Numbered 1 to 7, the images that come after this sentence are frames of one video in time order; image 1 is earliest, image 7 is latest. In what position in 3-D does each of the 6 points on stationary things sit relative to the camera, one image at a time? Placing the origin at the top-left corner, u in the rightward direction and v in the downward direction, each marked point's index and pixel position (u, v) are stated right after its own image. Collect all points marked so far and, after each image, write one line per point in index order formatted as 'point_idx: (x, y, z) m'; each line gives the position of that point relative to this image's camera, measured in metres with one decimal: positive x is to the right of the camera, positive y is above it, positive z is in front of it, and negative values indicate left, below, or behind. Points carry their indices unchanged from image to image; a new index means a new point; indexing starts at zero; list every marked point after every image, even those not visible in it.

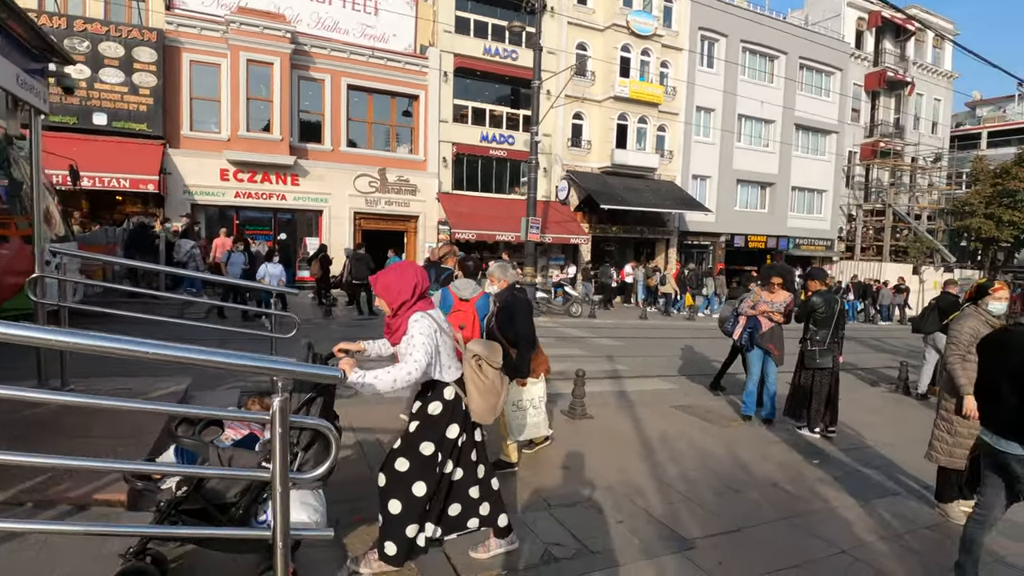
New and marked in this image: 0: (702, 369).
0: (+3.3, -1.4, +9.9) m
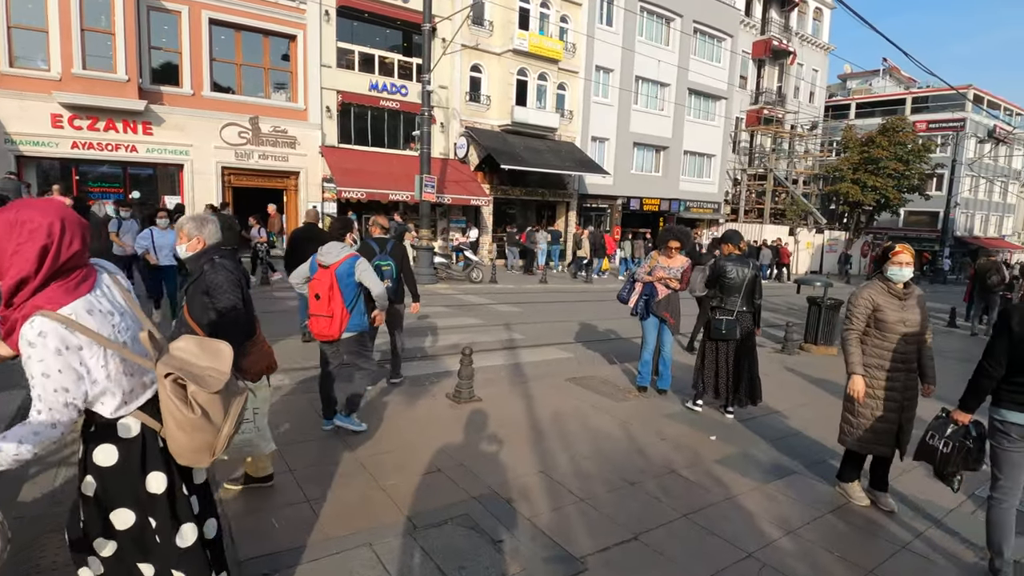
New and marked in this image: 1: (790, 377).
0: (+1.5, -0.8, +9.5) m
1: (+3.8, -1.2, +7.8) m
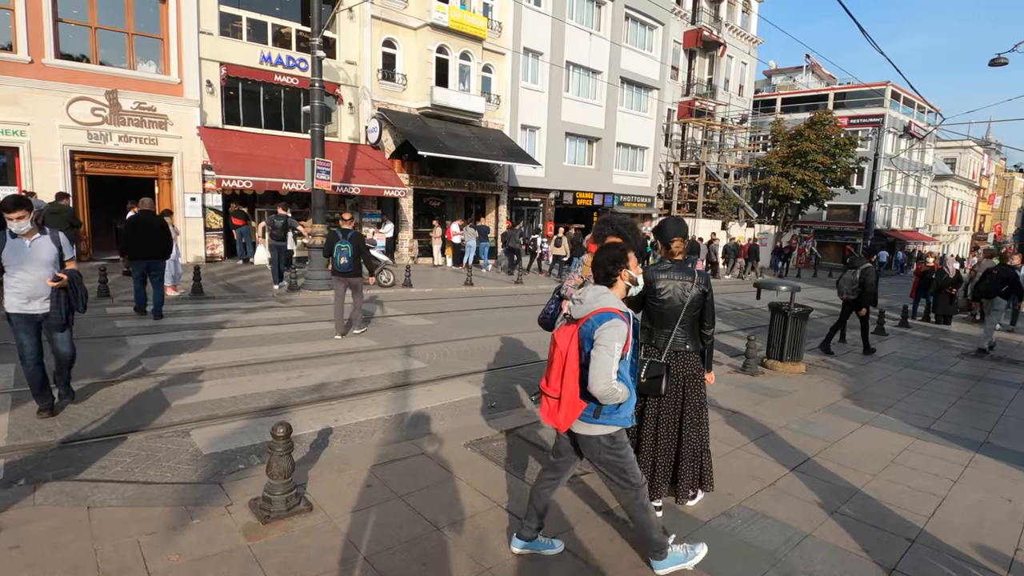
0: (+0.1, -0.9, +7.4) m
1: (+2.7, -1.3, +6.0) m
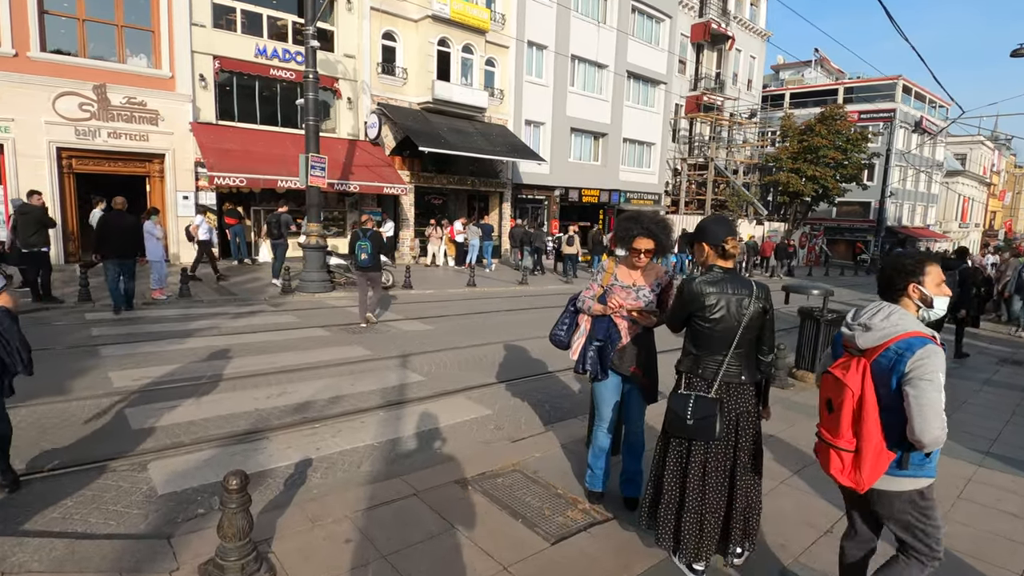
0: (+0.2, -0.9, +6.8) m
1: (+2.7, -1.3, +5.4) m
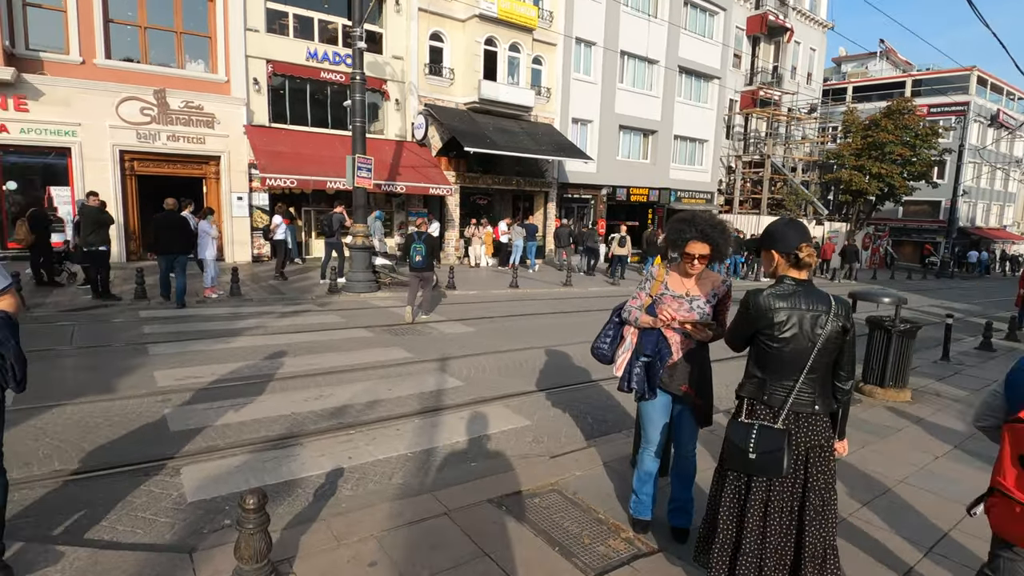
0: (+0.7, -1.0, +6.5) m
1: (+3.1, -1.4, +4.9) m
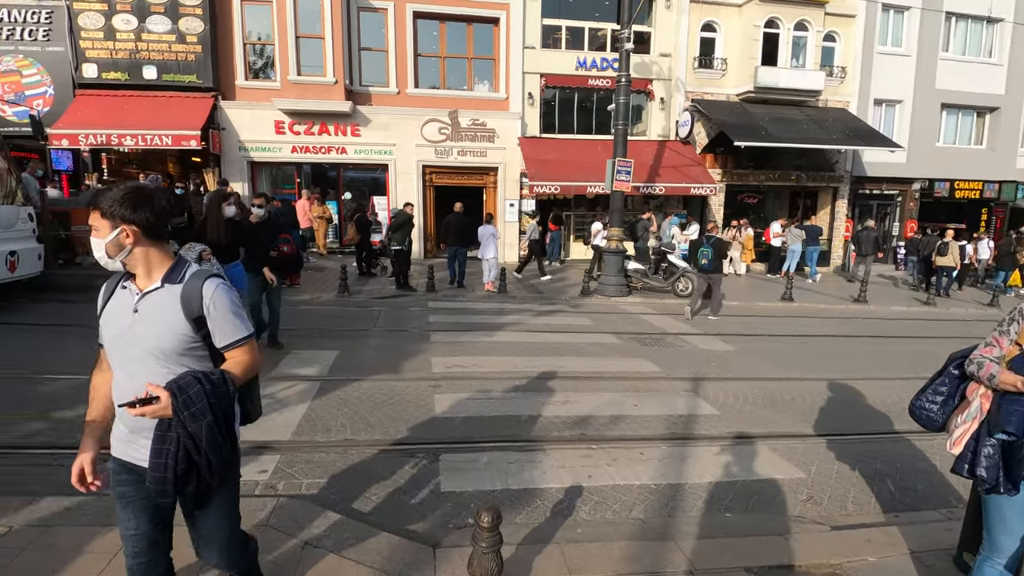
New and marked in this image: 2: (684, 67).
0: (+3.3, -1.2, +5.3) m
1: (+4.7, -1.7, +2.8) m
2: (+5.3, +6.8, +17.7) m
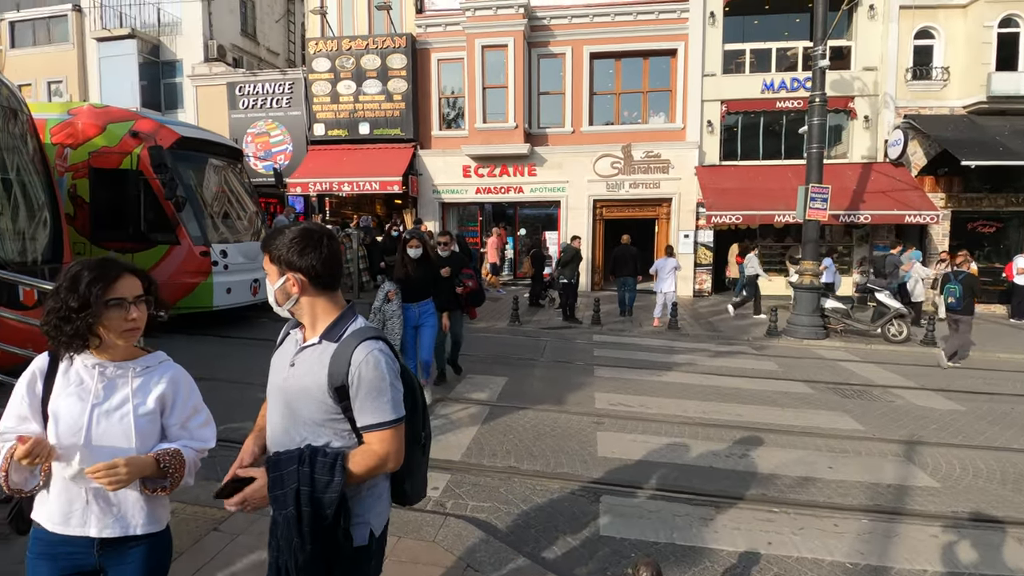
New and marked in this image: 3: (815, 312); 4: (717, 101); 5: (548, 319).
0: (+4.6, -1.6, +4.0) m
1: (+5.2, -1.9, +1.2) m
2: (+10.4, +5.7, +15.6) m
3: (+6.0, -0.5, +11.2) m
4: (+6.1, +5.6, +17.0) m
5: (+0.8, -0.7, +12.5) m
